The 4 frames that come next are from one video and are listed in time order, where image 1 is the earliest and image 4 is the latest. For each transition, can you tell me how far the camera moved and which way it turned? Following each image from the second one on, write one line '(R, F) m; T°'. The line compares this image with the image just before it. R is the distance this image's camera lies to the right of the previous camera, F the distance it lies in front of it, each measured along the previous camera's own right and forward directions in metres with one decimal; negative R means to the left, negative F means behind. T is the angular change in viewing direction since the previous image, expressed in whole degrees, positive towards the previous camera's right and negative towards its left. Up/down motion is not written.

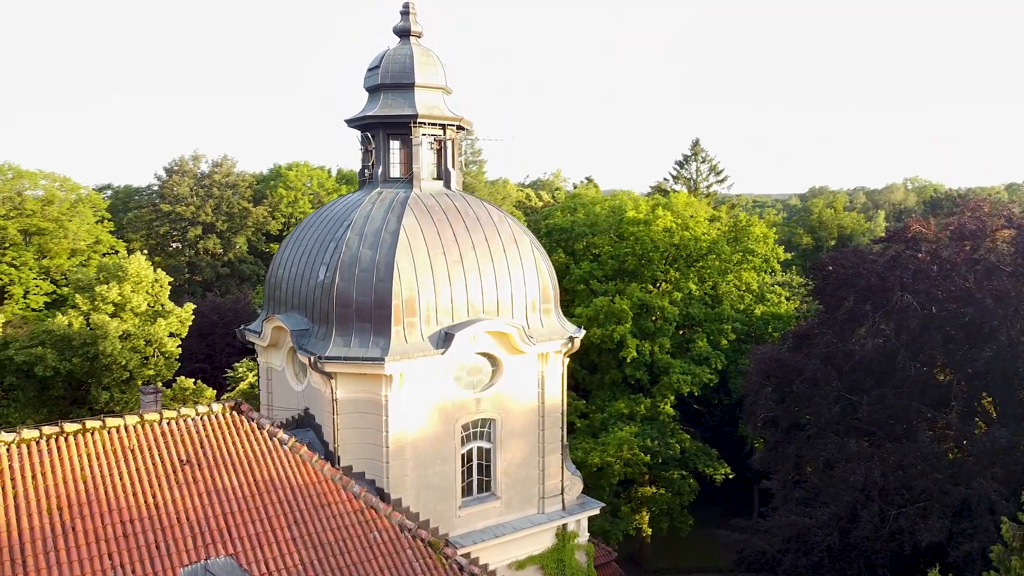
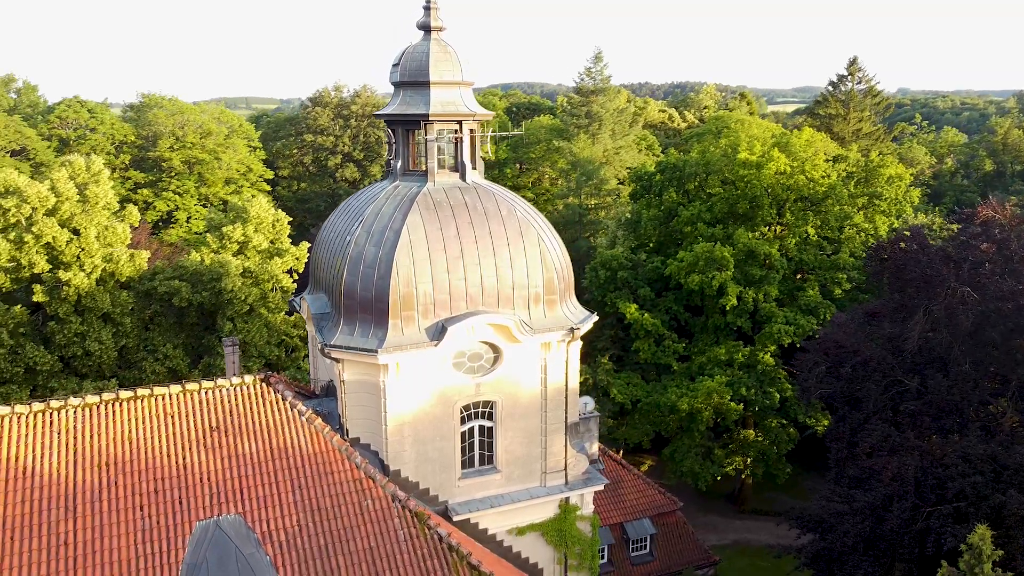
(+3.0, -0.3) m; -12°
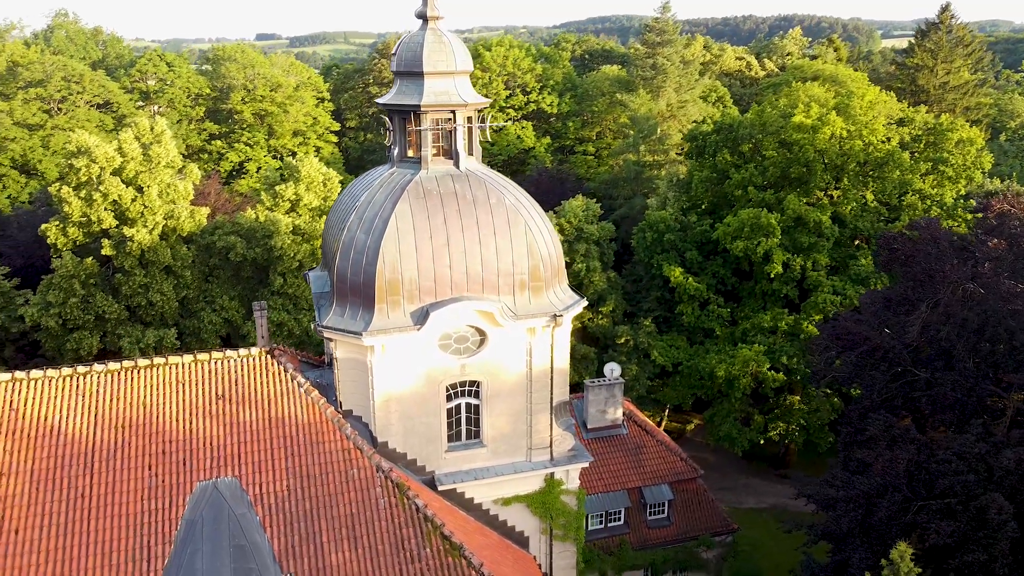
(+1.9, -0.4) m; -6°
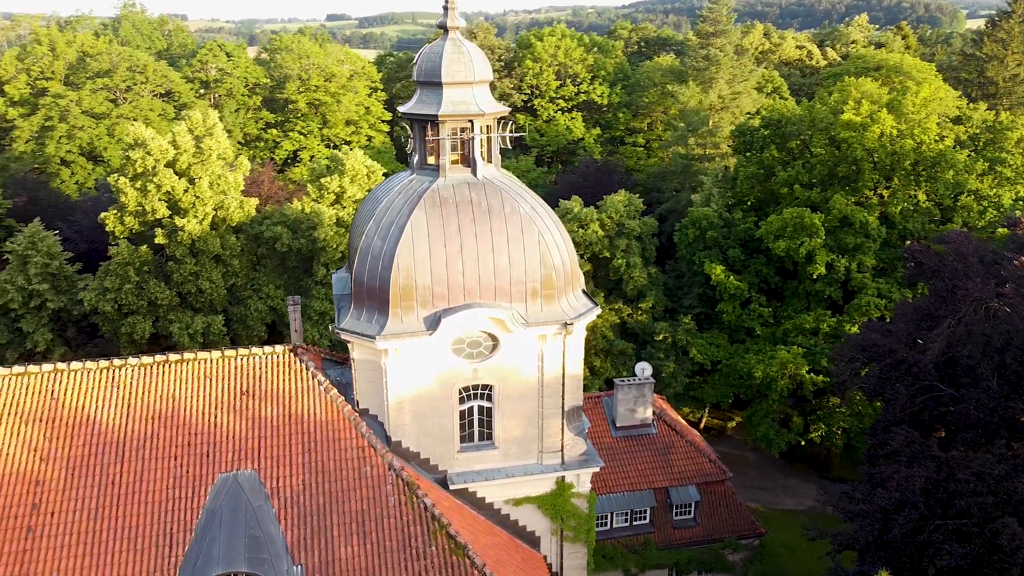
(+0.9, -0.3) m; -4°
